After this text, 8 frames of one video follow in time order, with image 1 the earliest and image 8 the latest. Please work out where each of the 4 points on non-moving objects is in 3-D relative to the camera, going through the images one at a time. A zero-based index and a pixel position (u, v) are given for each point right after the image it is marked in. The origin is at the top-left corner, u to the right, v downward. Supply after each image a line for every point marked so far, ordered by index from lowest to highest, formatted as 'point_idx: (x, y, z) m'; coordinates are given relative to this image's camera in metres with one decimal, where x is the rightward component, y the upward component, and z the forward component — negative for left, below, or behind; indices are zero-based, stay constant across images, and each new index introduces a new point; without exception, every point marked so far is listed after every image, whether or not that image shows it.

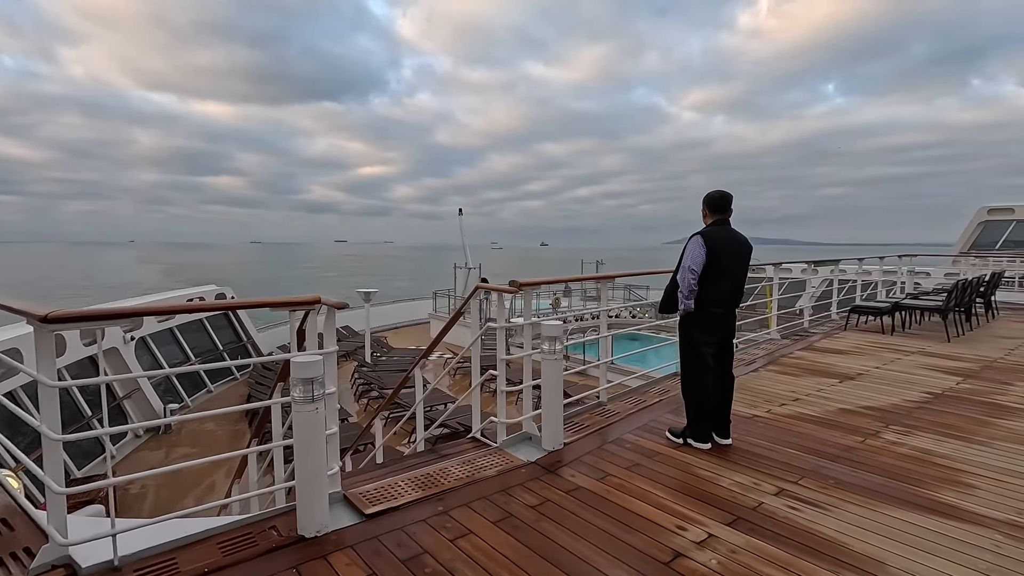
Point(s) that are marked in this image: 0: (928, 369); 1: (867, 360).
0: (+3.5, -0.7, +4.6) m
1: (+3.3, -0.7, +4.9) m
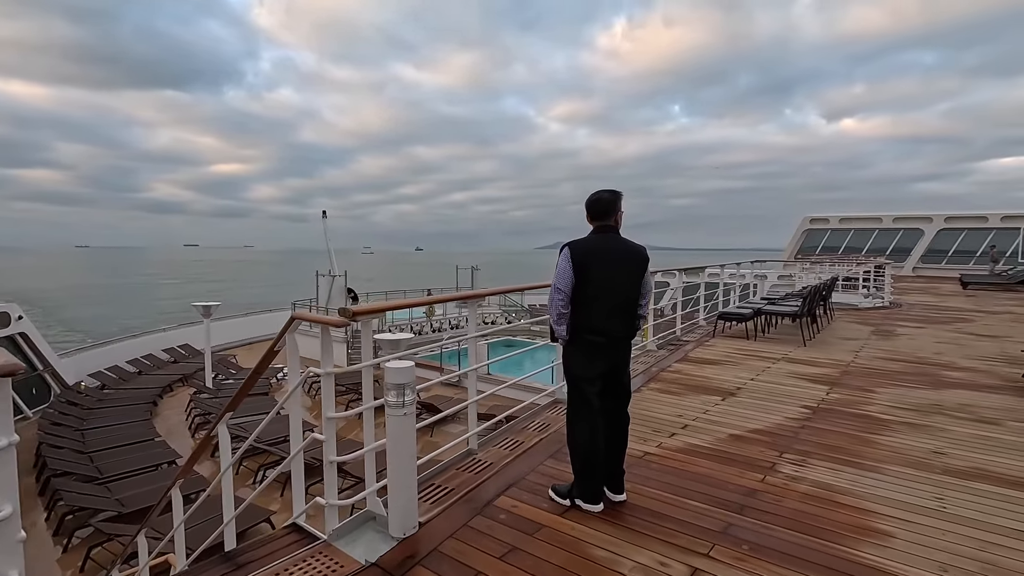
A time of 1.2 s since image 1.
0: (+2.4, -0.8, +4.6) m
1: (+2.1, -0.7, +4.8) m
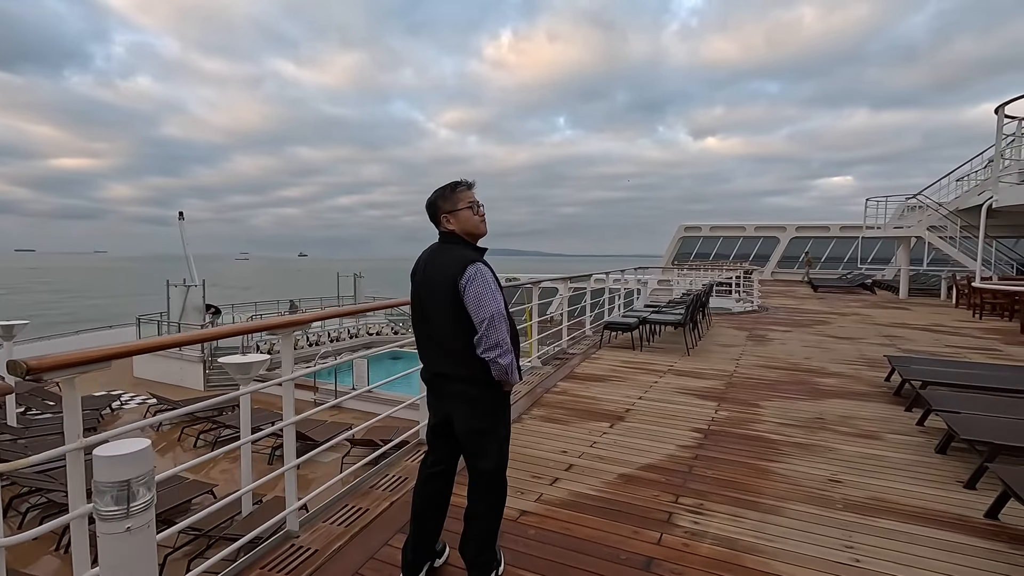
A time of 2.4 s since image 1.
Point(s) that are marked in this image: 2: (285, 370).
0: (+1.4, -0.9, +4.3) m
1: (+1.0, -0.8, +4.5) m
2: (-0.9, -0.3, +2.1) m
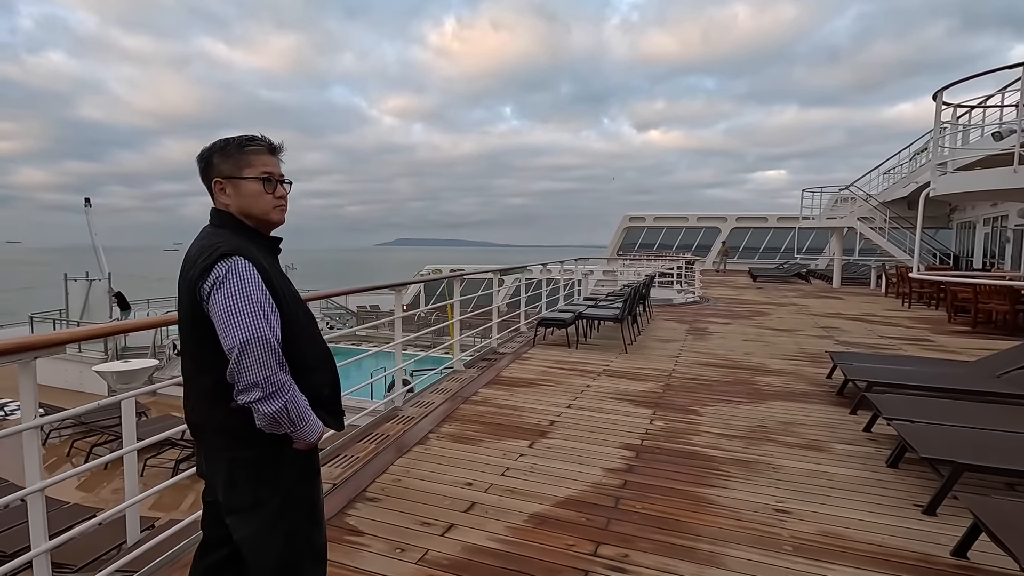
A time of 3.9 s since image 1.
0: (+0.8, -0.8, +3.9) m
1: (+0.4, -0.8, +4.0) m
2: (-1.3, -0.3, +1.4) m
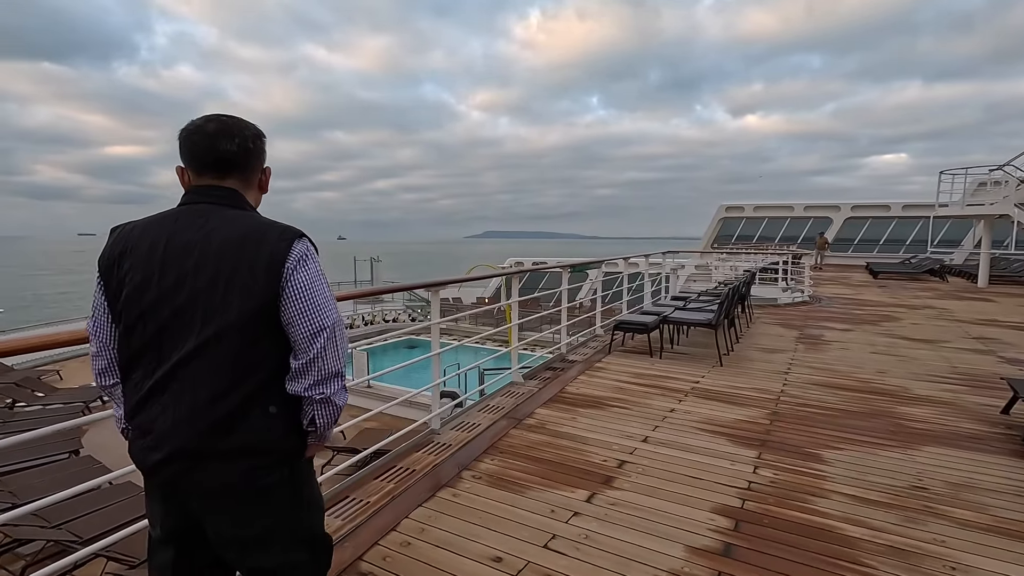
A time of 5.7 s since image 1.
0: (+1.1, -0.8, +3.0) m
1: (+0.7, -0.8, +3.3) m
2: (-1.3, -0.4, +1.0) m
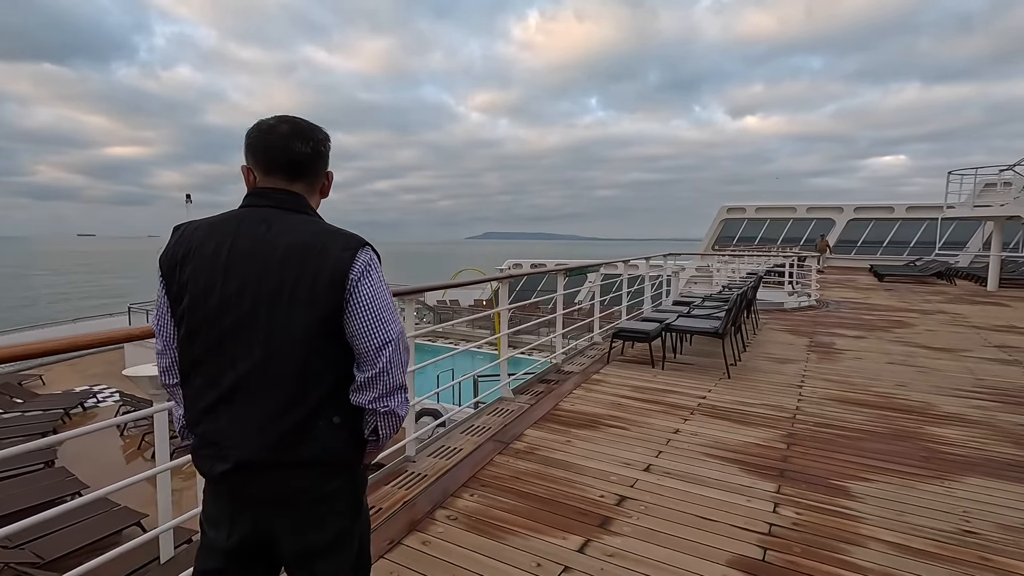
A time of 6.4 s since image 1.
0: (+1.0, -0.9, +2.7) m
1: (+0.7, -0.8, +2.9) m
2: (-1.4, -0.4, +0.6) m
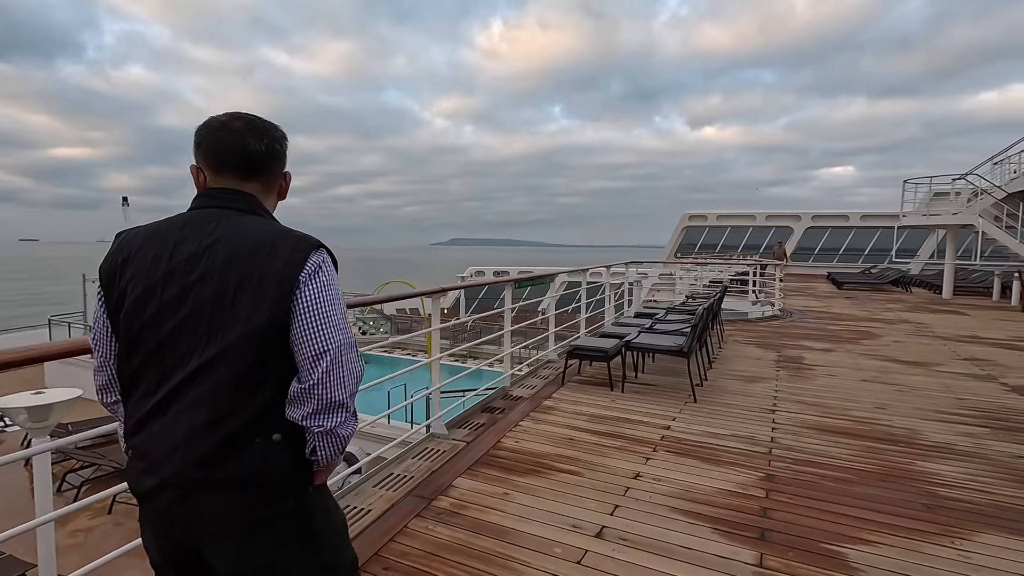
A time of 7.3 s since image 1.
0: (+0.7, -1.0, +2.2) m
1: (+0.3, -0.9, +2.4) m
2: (-1.6, -0.4, 0.0) m
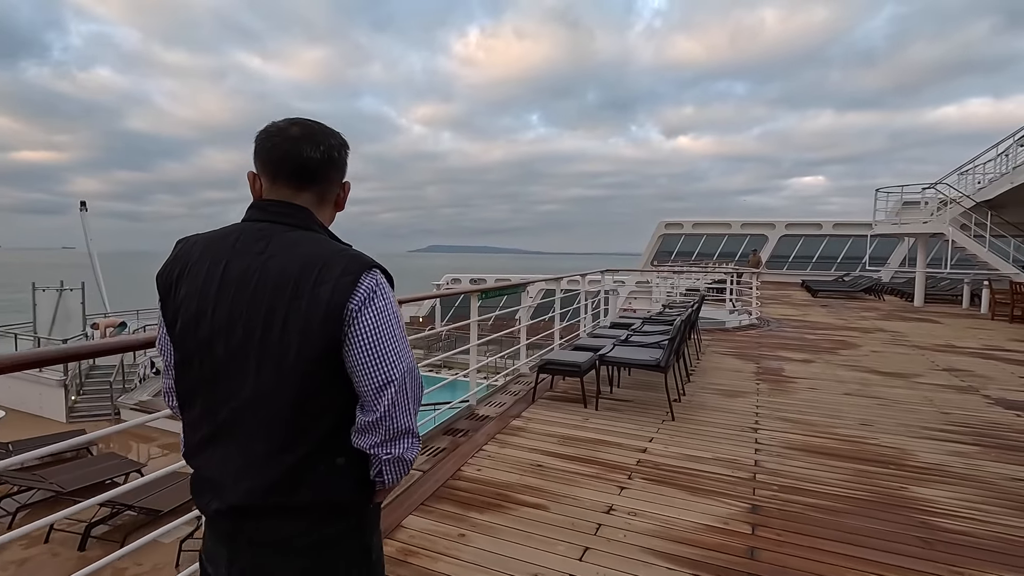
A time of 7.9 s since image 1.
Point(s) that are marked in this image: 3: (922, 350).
0: (+0.5, -1.0, +1.9) m
1: (+0.2, -1.0, +2.1) m
2: (-1.6, -0.5, -0.4) m
3: (+5.0, -0.8, +6.5) m
